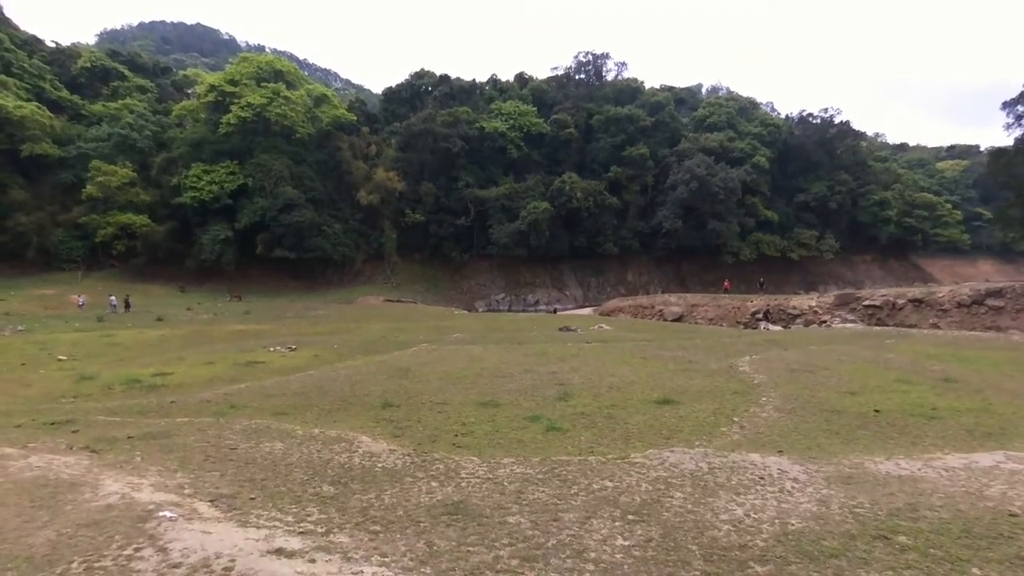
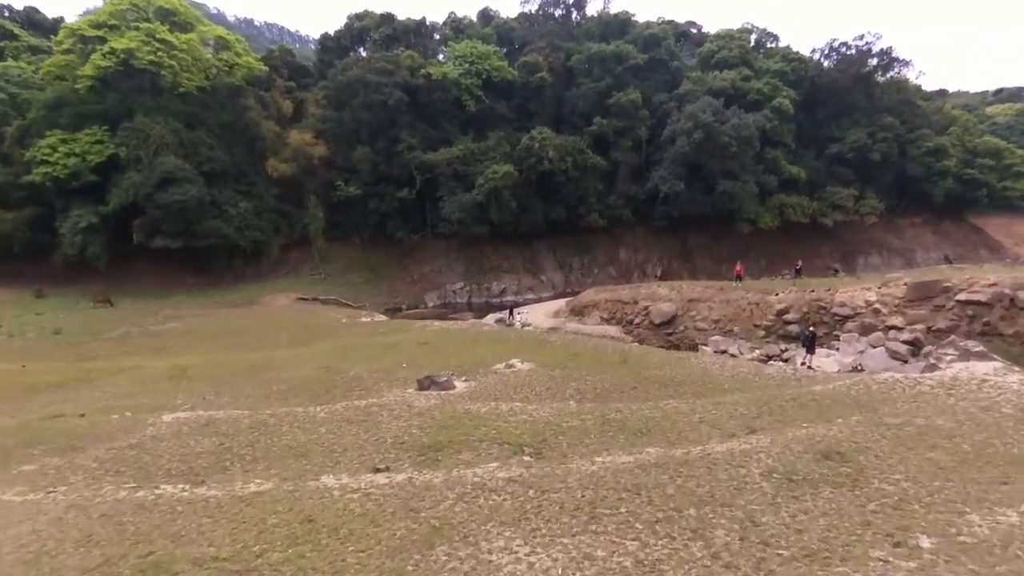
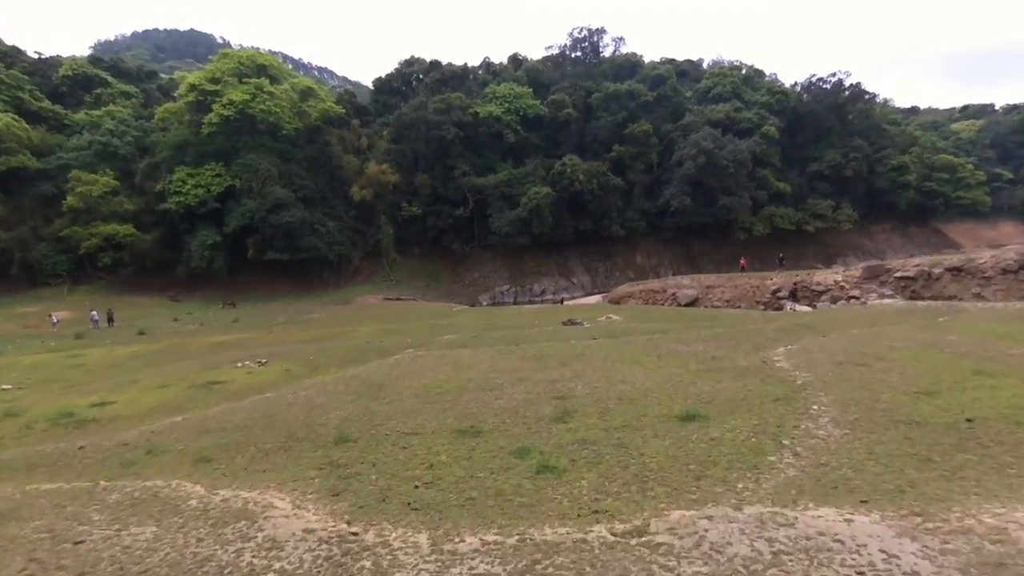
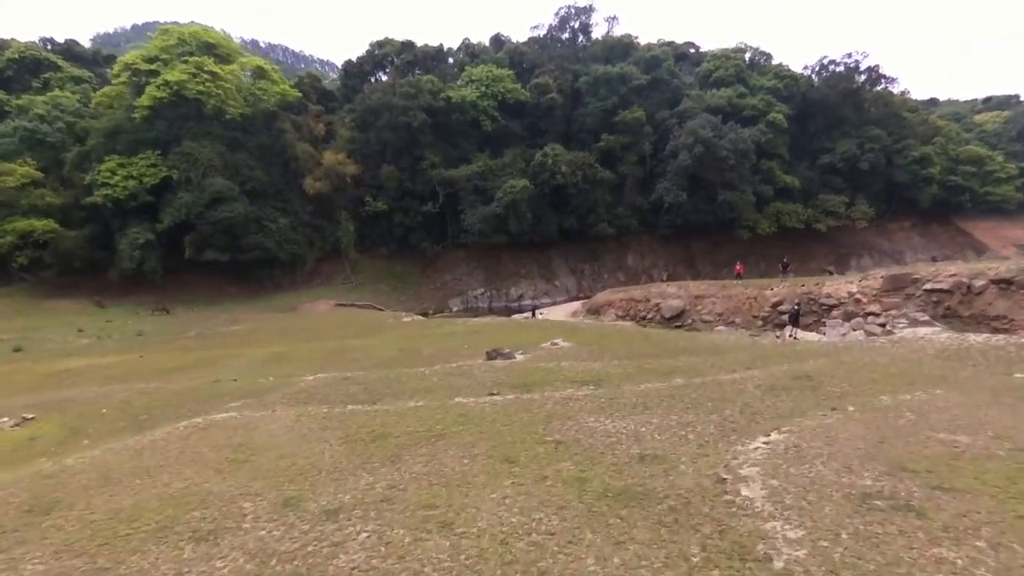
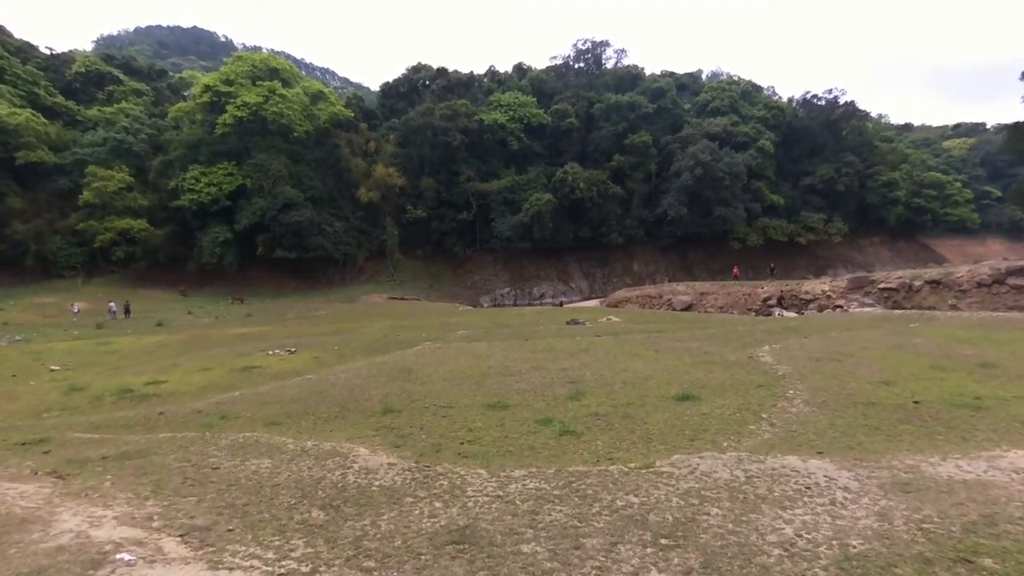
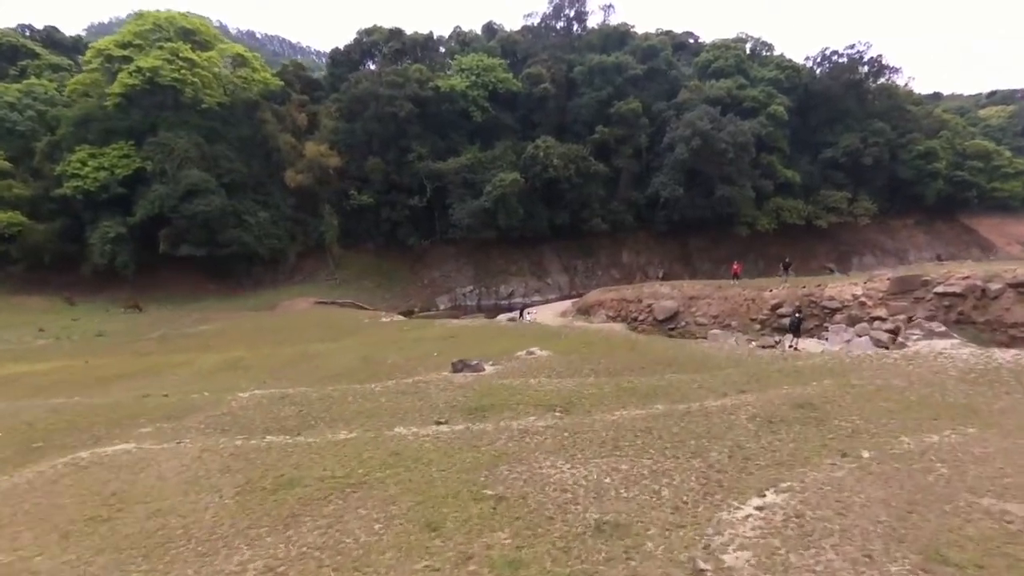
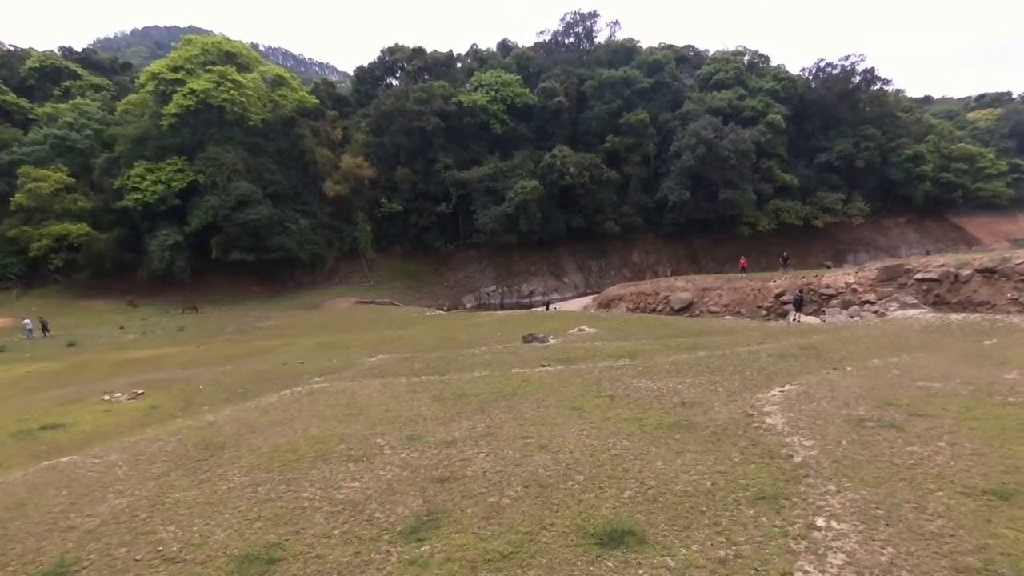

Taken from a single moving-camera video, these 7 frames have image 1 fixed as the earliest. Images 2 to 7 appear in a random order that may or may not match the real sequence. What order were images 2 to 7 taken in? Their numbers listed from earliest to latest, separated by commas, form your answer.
5, 3, 7, 4, 6, 2
